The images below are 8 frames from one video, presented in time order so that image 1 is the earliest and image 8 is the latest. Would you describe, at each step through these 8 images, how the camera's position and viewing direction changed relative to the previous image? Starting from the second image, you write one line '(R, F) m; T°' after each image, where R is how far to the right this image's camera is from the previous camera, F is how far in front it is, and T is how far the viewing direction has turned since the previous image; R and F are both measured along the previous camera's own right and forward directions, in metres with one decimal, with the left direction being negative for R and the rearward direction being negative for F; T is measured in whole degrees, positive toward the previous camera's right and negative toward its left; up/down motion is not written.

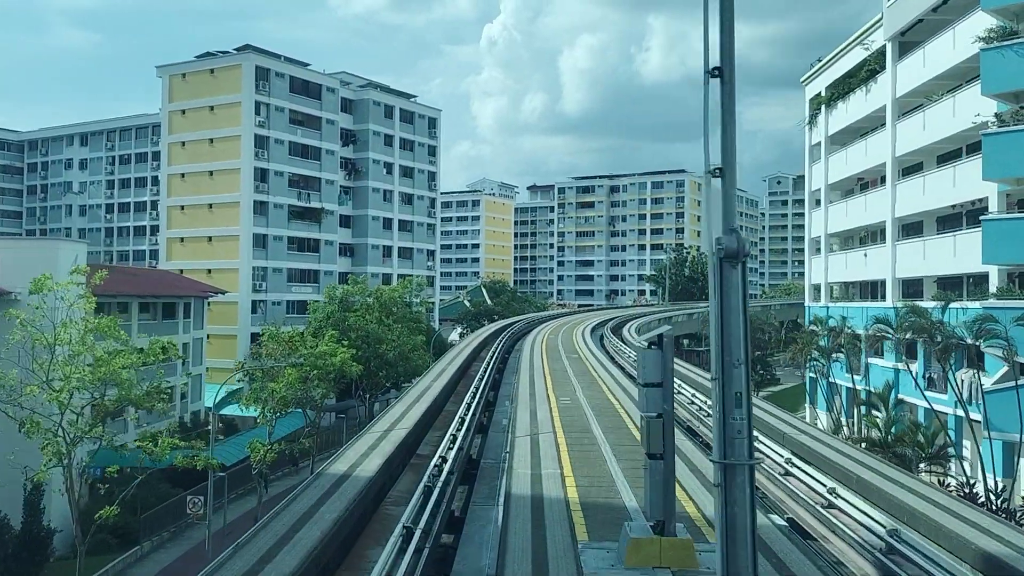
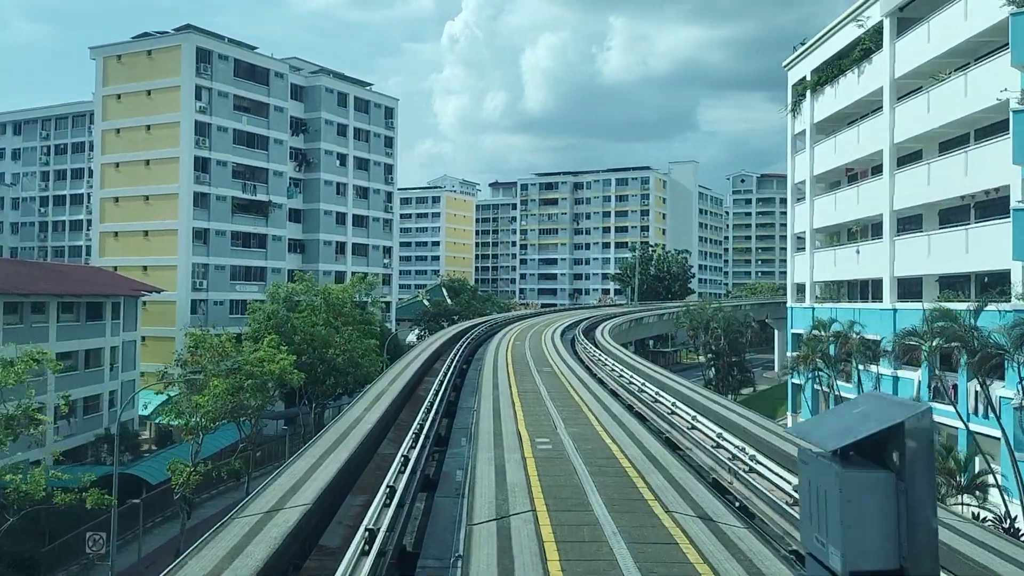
(0.0, +3.3) m; +3°
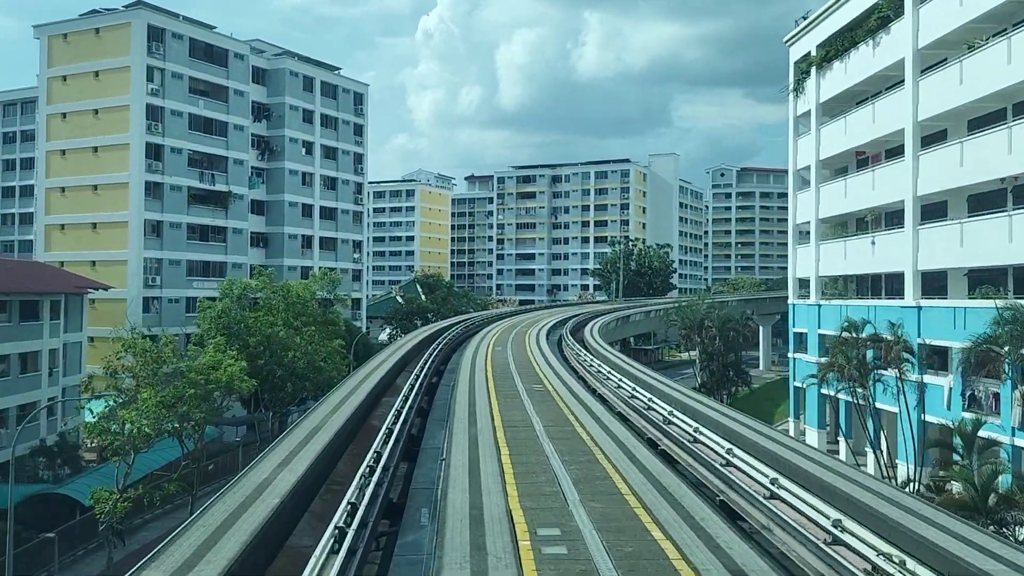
(-0.1, +3.2) m; +2°
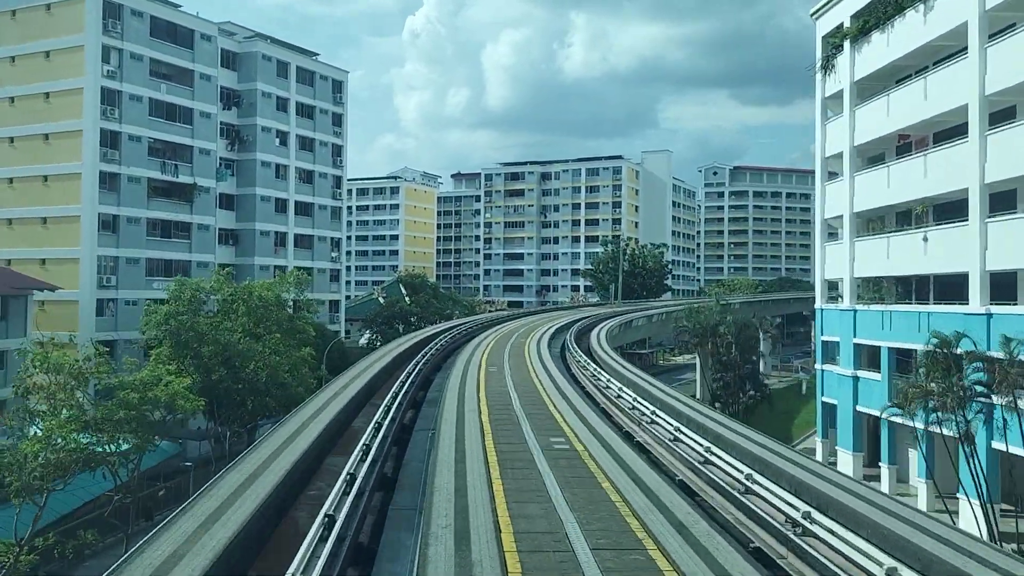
(-0.2, +4.0) m; +1°
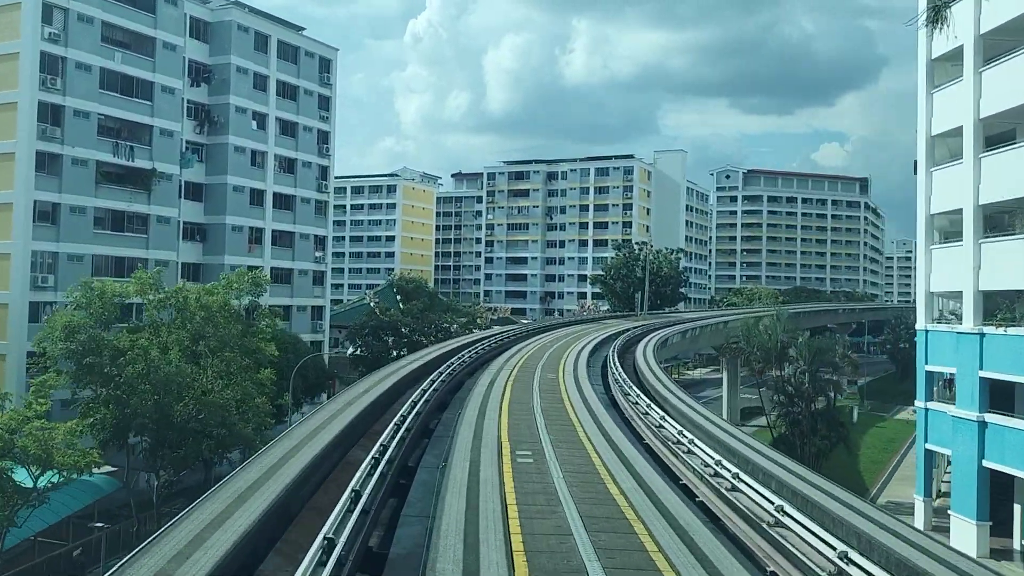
(-0.5, +6.7) m; 0°
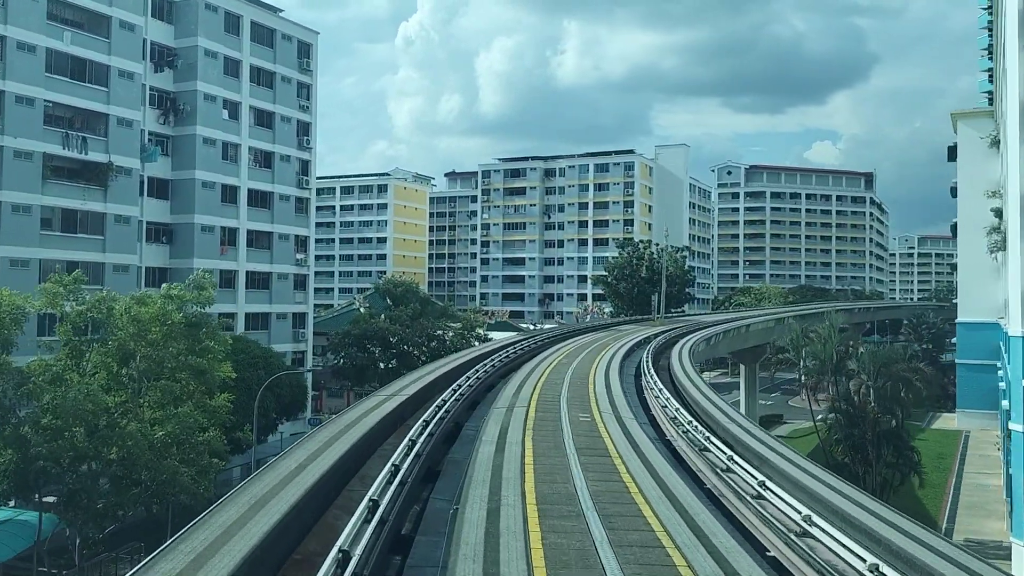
(-0.3, +4.3) m; 0°
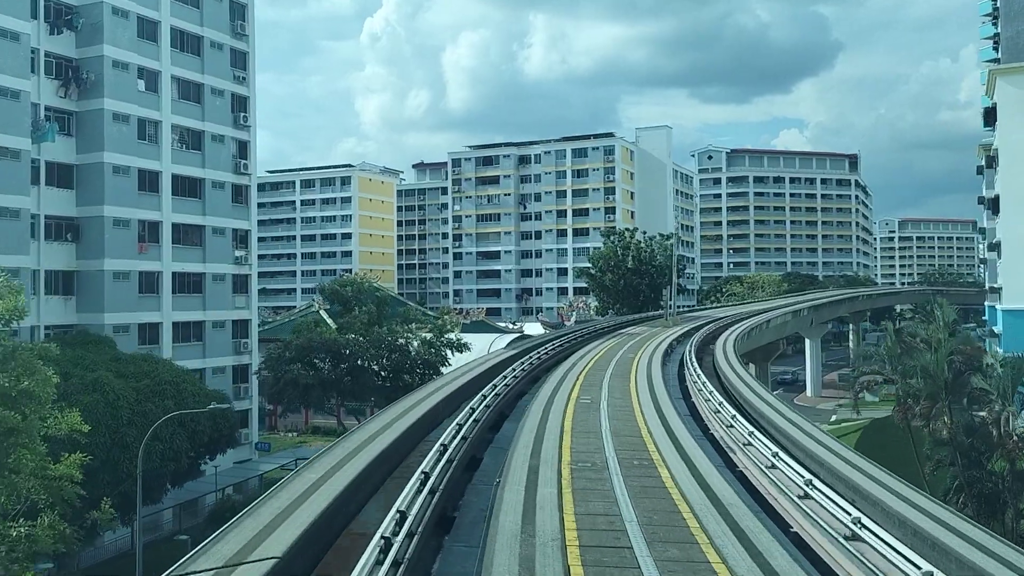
(-0.2, +6.5) m; +2°
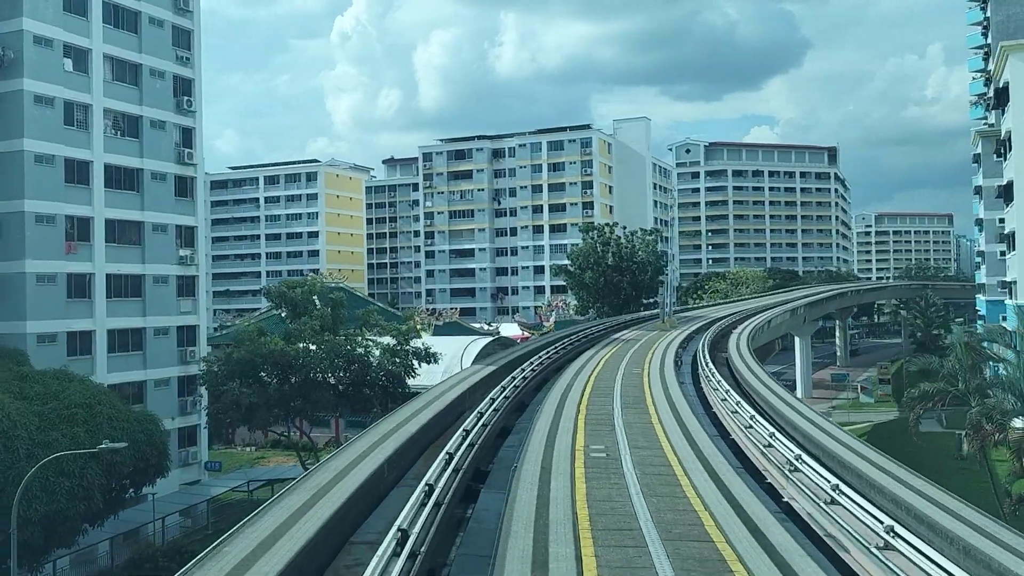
(0.0, +3.4) m; +2°
